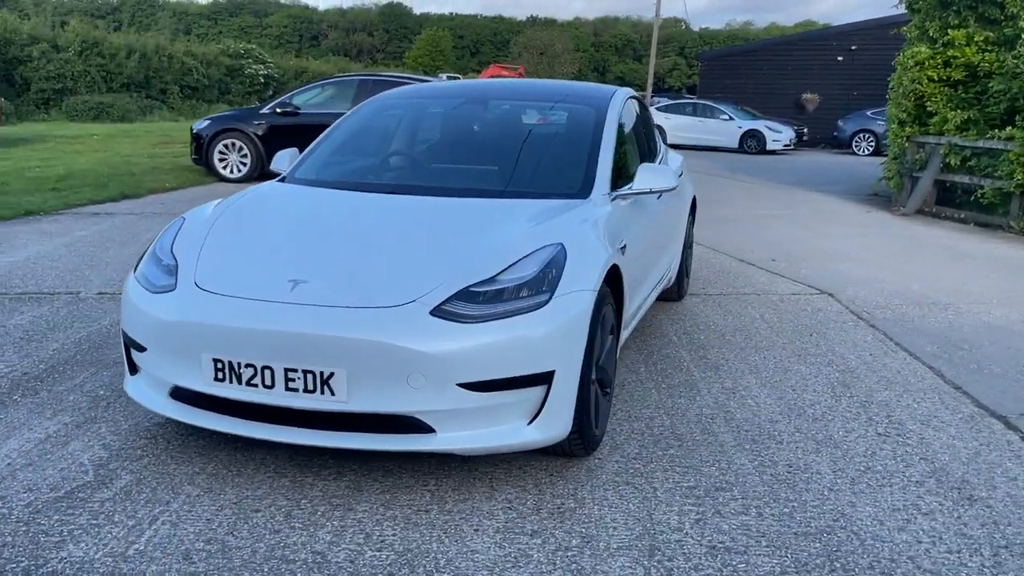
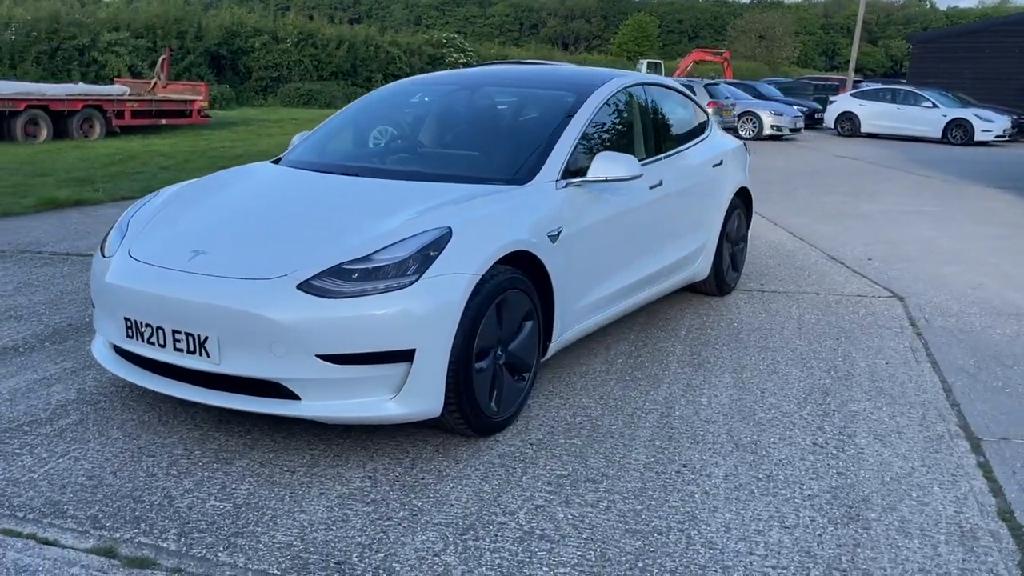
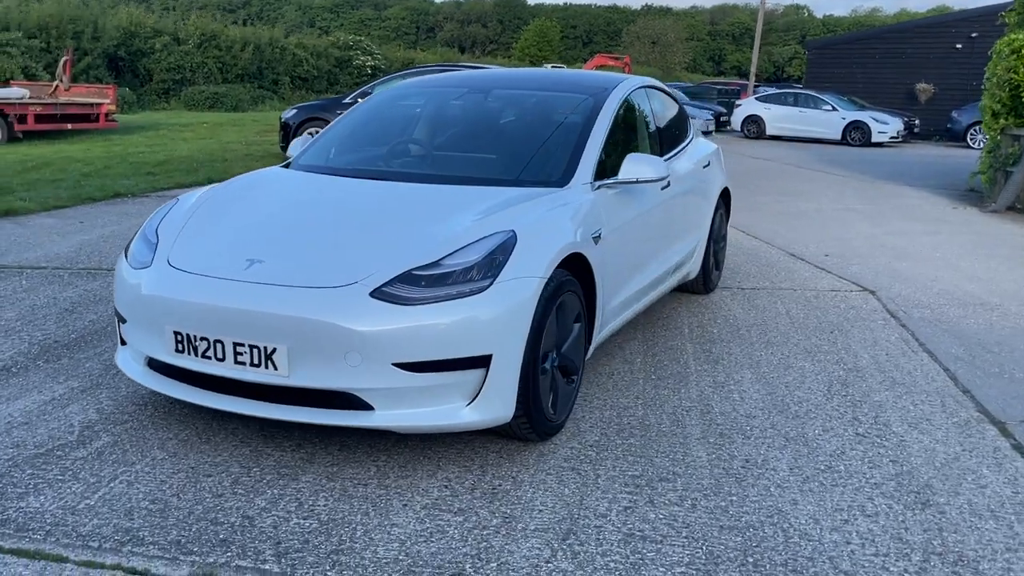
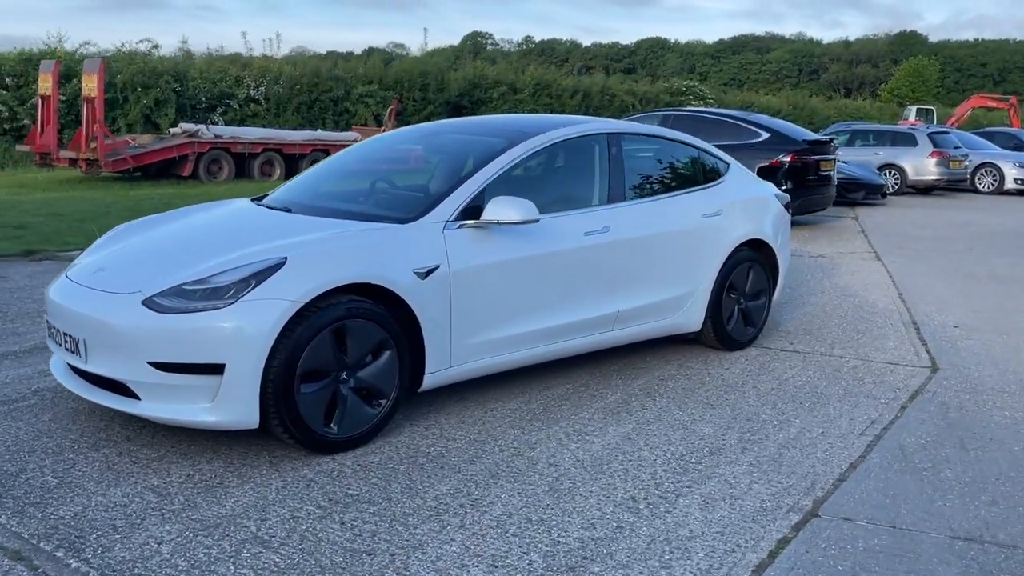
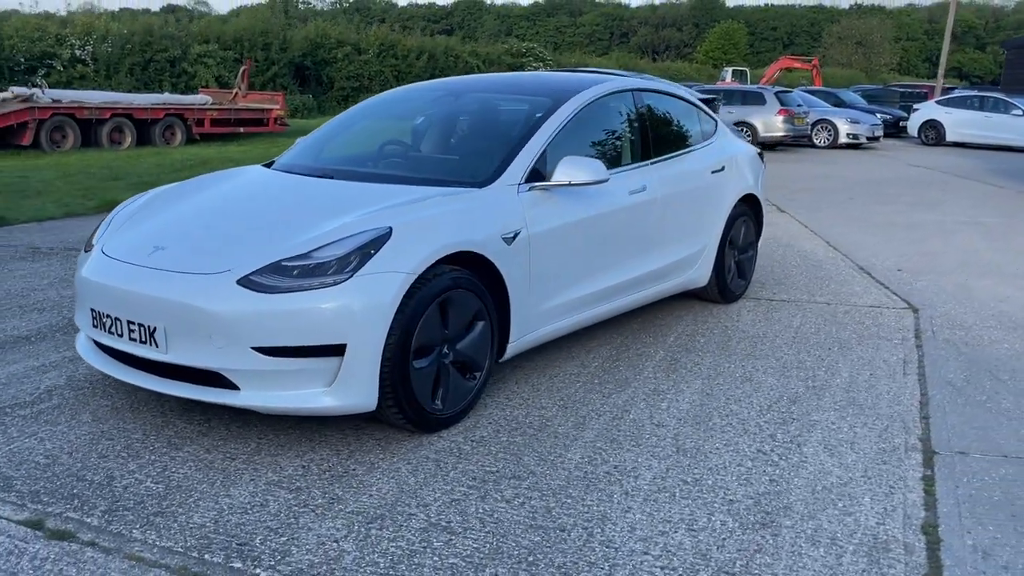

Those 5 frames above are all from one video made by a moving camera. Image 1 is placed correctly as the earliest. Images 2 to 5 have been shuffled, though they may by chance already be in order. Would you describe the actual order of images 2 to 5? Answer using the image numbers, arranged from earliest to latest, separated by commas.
3, 2, 5, 4
